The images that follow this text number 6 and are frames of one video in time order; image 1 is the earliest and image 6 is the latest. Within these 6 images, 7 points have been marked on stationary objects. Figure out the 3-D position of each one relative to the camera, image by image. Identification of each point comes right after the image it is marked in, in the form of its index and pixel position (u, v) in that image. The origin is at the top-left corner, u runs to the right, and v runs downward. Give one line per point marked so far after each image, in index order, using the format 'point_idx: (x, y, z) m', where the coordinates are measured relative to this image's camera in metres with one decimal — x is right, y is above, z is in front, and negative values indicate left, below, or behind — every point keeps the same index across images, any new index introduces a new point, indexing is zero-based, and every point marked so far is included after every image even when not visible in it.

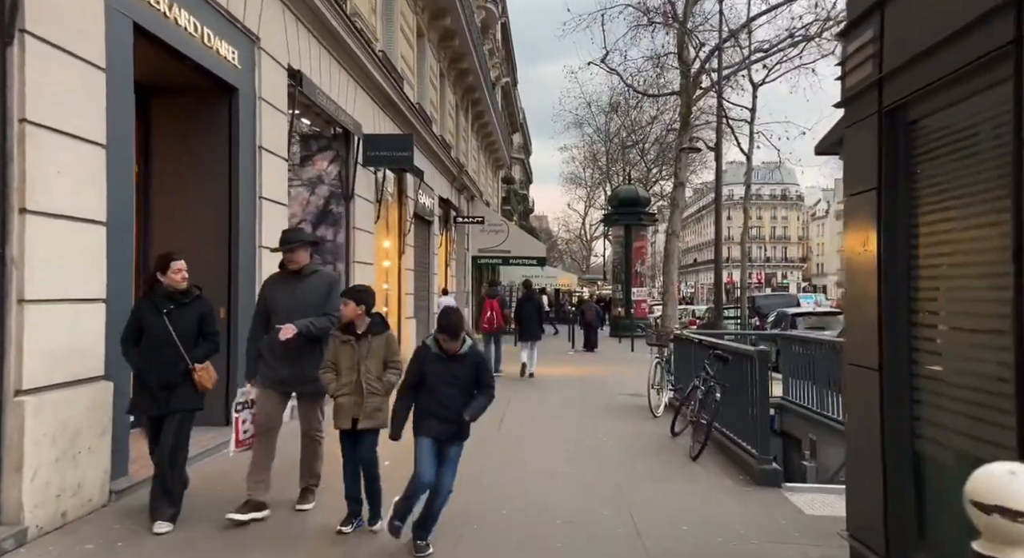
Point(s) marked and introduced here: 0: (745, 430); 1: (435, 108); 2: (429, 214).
0: (+2.2, -1.4, +6.9) m
1: (-2.1, +4.6, +19.9) m
2: (-2.0, +1.6, +17.7) m
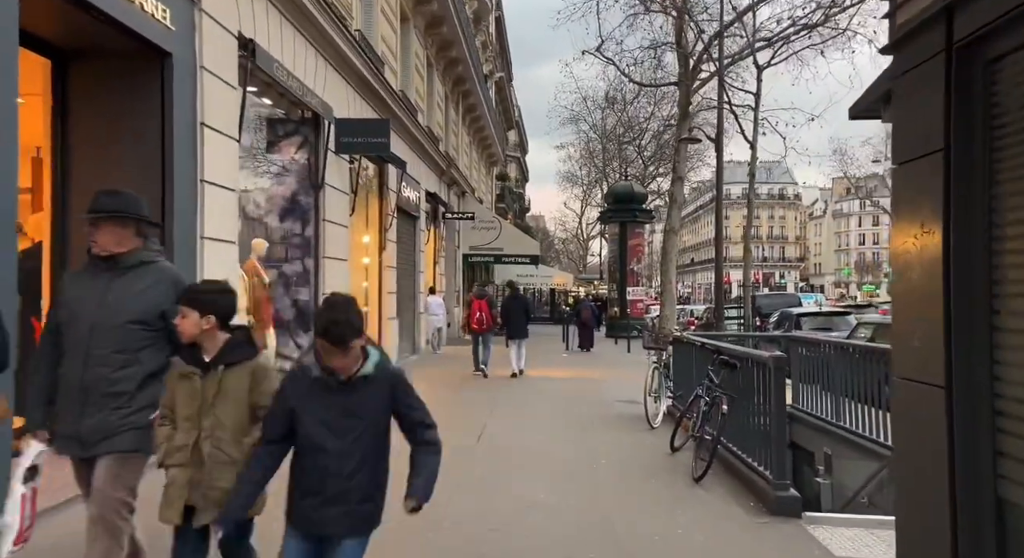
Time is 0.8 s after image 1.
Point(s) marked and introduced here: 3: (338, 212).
0: (+2.0, -1.4, +6.0) m
1: (-2.3, +4.7, +19.0) m
2: (-2.3, +1.6, +16.8) m
3: (-2.6, +1.0, +10.8) m
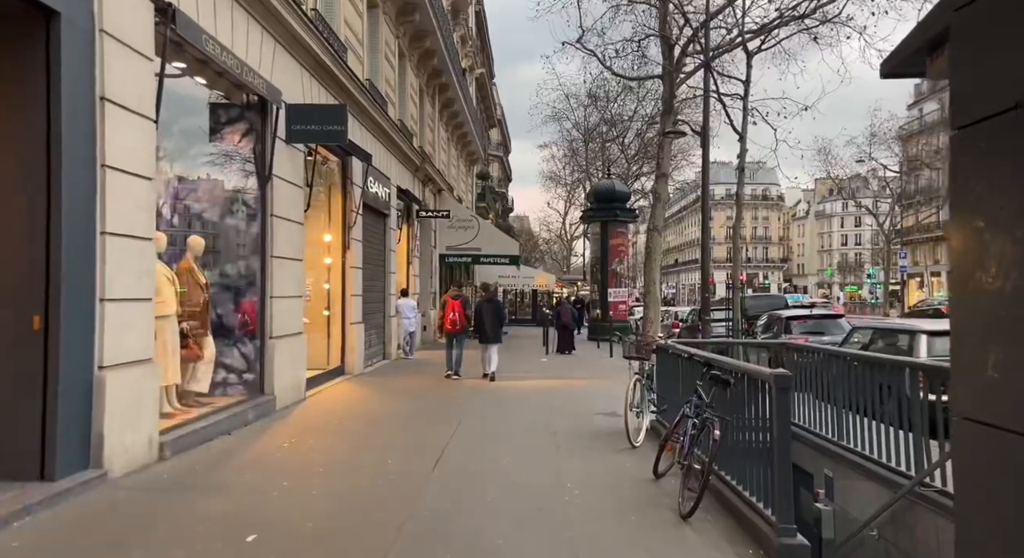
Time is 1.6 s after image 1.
0: (+1.7, -1.4, +5.1) m
1: (-2.9, +4.6, +18.0) m
2: (-2.8, +1.6, +15.8) m
3: (-3.0, +1.0, +9.8) m
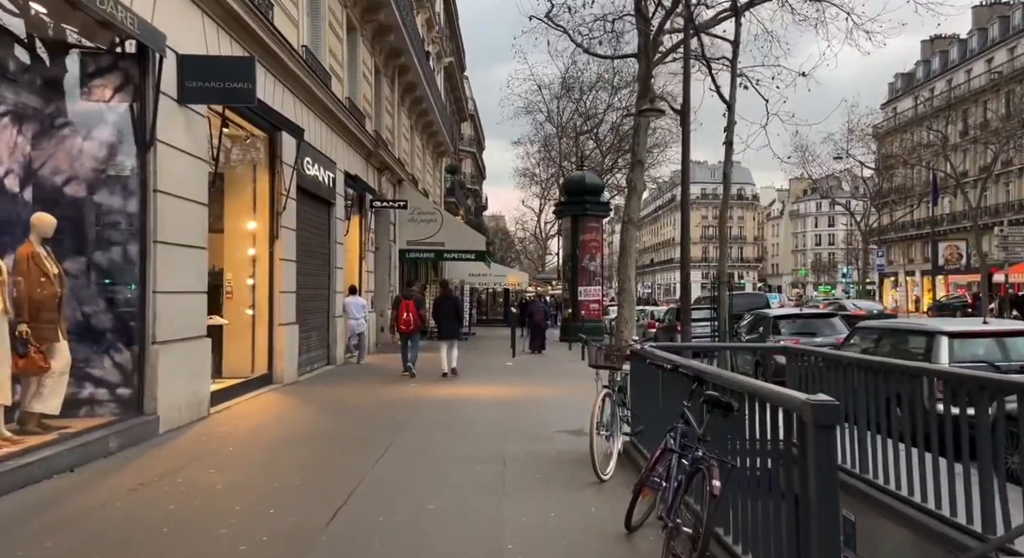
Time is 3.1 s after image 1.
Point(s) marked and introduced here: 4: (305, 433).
0: (+1.2, -1.3, +3.5) m
1: (-3.8, +4.7, +16.2) m
2: (-3.6, +1.7, +14.0) m
3: (-3.6, +1.1, +8.0) m
4: (-2.3, -1.7, +8.2) m
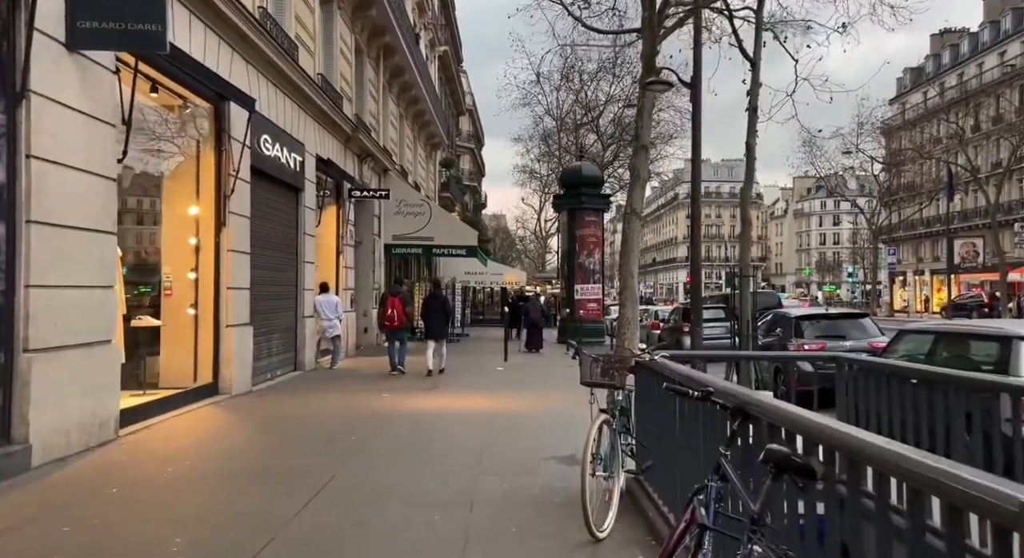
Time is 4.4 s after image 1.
0: (+1.0, -1.2, +1.9) m
1: (-4.0, +4.8, +14.6) m
2: (-3.8, +1.8, +12.5) m
3: (-3.8, +1.2, +6.5) m
4: (-2.6, -1.7, +6.6) m
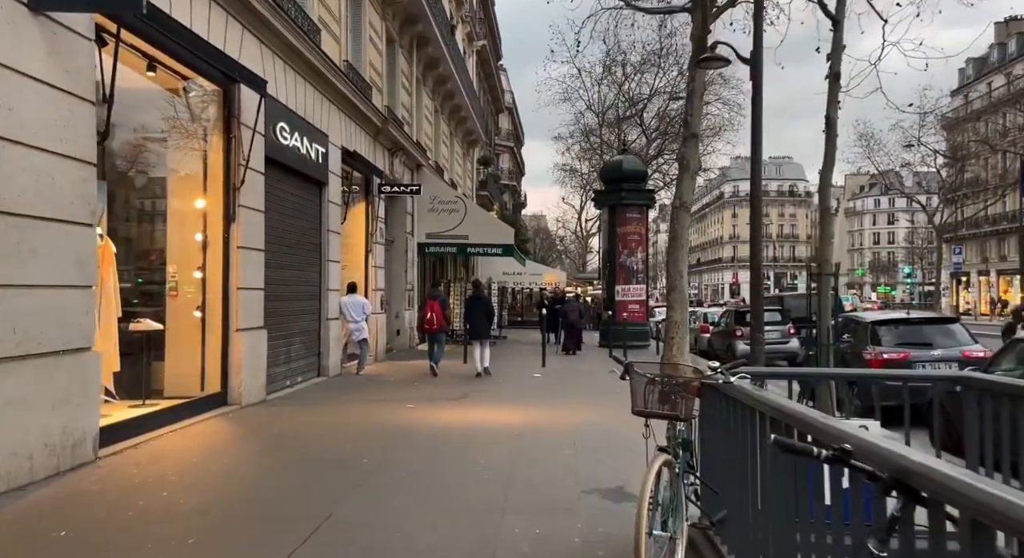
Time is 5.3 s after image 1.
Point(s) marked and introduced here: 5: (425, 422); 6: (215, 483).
0: (+1.0, -1.2, +0.8) m
1: (-3.2, +4.8, +13.8) m
2: (-3.2, +1.8, +11.6) m
3: (-3.6, +1.2, +5.6) m
4: (-2.3, -1.6, +5.7) m
5: (-1.0, -1.8, +8.9) m
6: (-2.4, -1.7, +6.0) m
